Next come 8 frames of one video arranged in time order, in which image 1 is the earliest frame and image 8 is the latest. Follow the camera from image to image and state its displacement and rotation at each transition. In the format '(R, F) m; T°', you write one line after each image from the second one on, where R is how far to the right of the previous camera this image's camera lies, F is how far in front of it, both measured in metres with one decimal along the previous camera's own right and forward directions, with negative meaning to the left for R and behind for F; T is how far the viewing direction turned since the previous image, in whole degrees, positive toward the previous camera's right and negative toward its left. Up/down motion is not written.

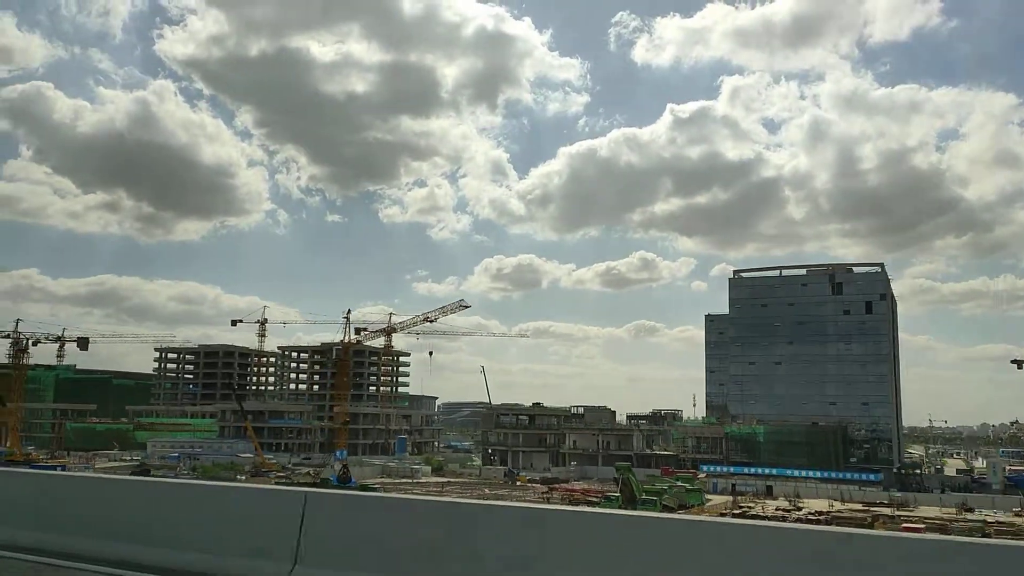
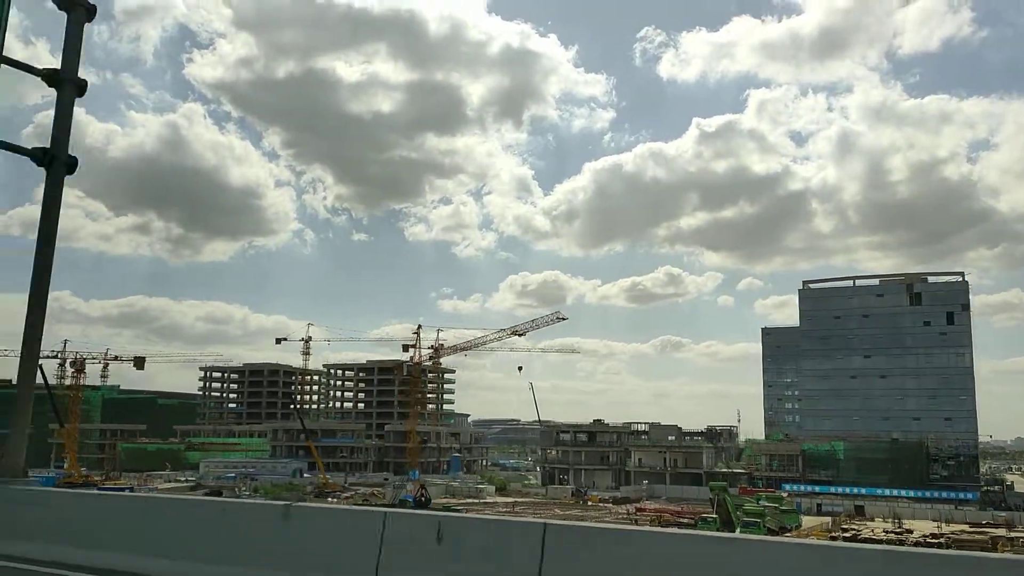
(-3.7, +2.0) m; -2°
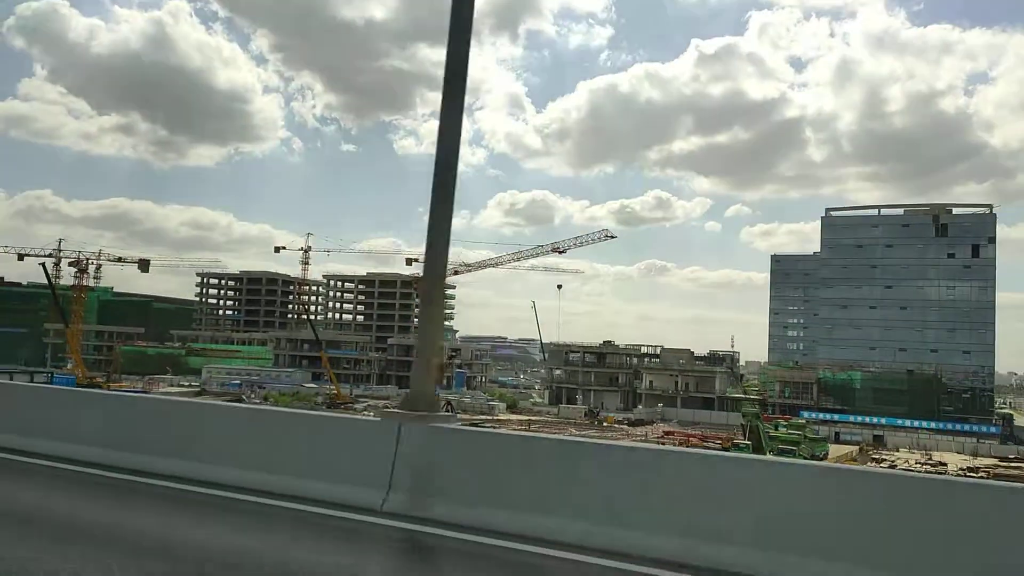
(-3.0, +1.9) m; +1°
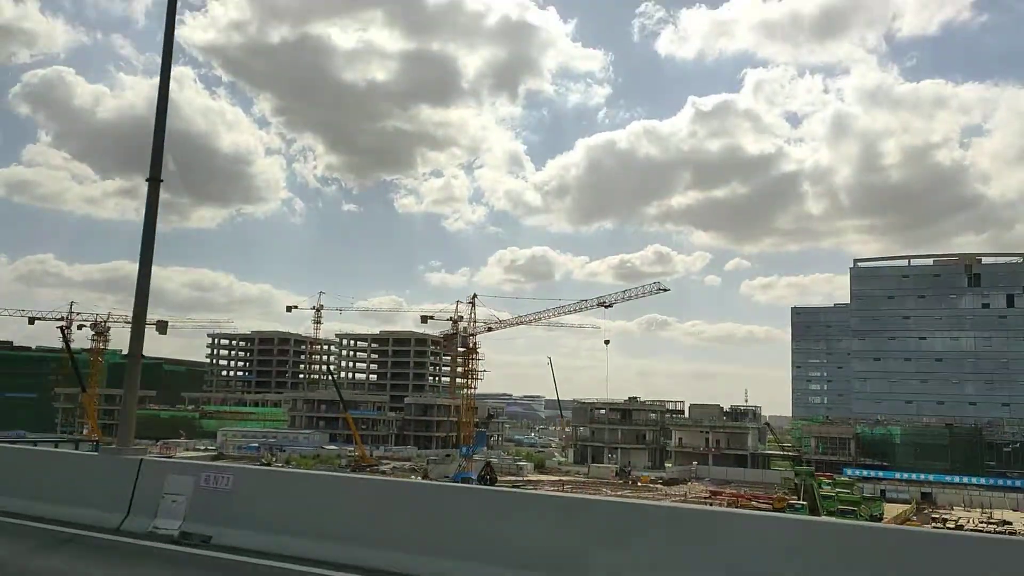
(-2.3, +1.4) m; 0°
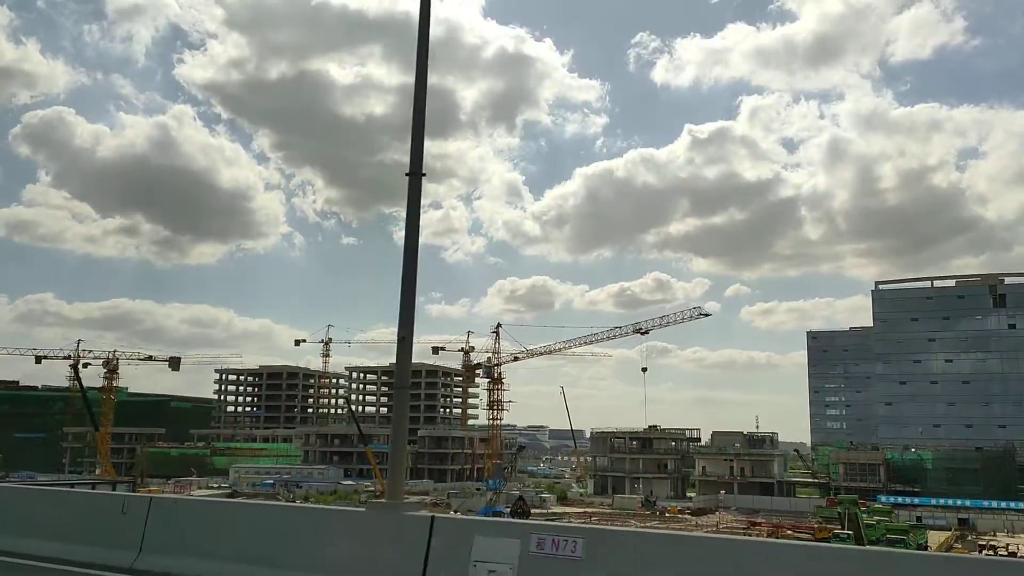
(-1.7, +1.0) m; 0°
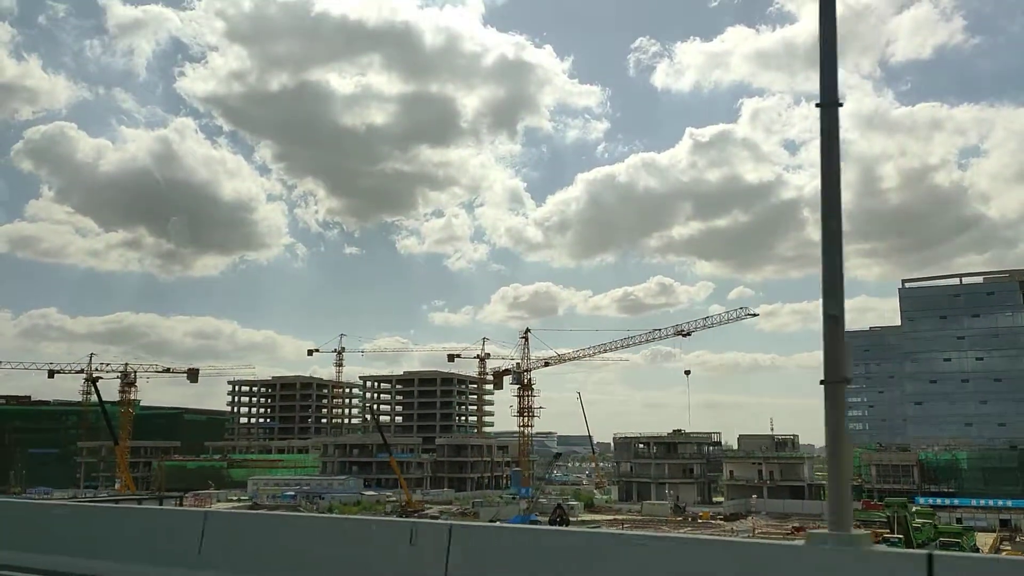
(-1.8, +1.0) m; 0°
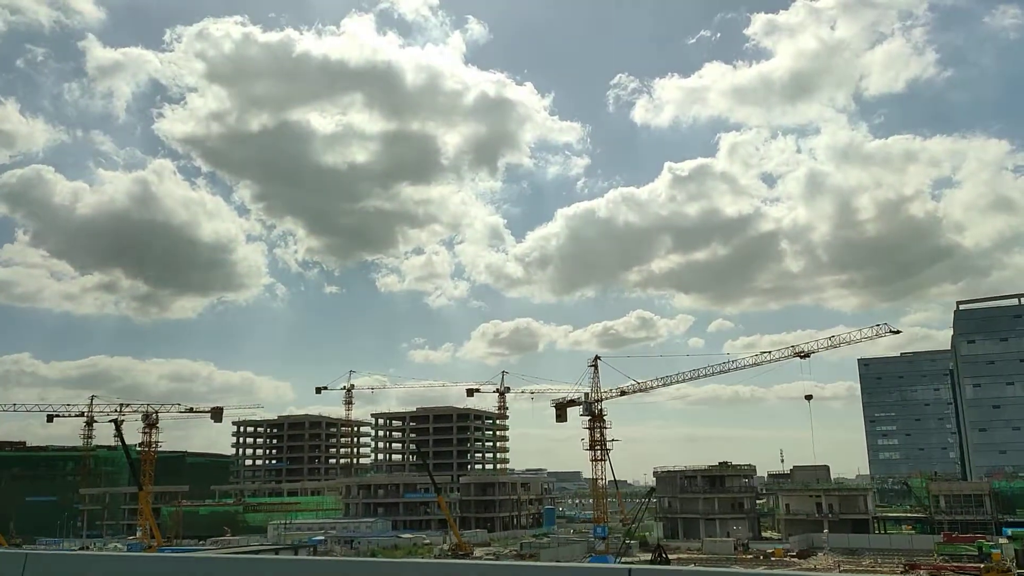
(-5.8, +3.6) m; +1°
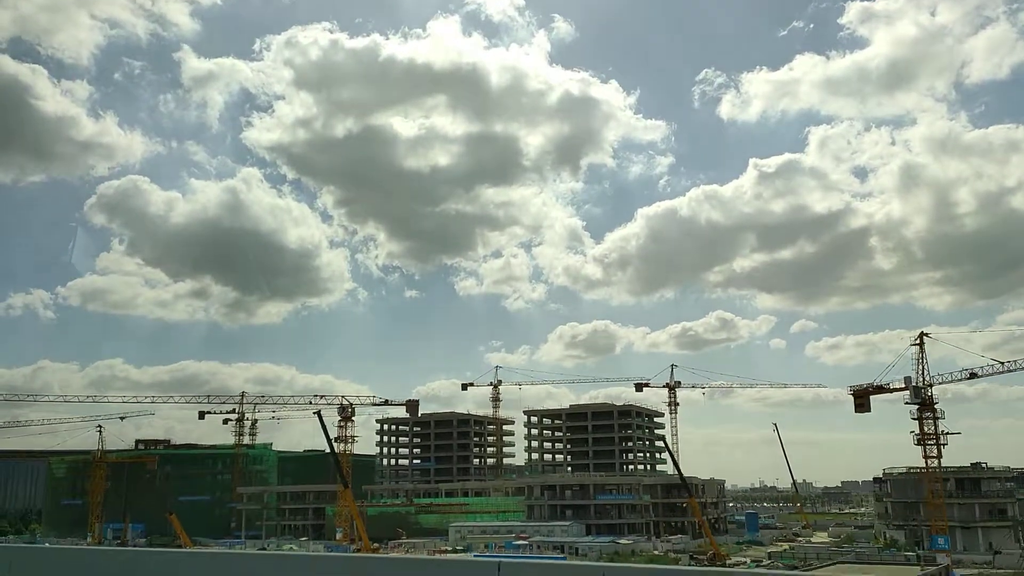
(-12.8, +7.5) m; -5°
